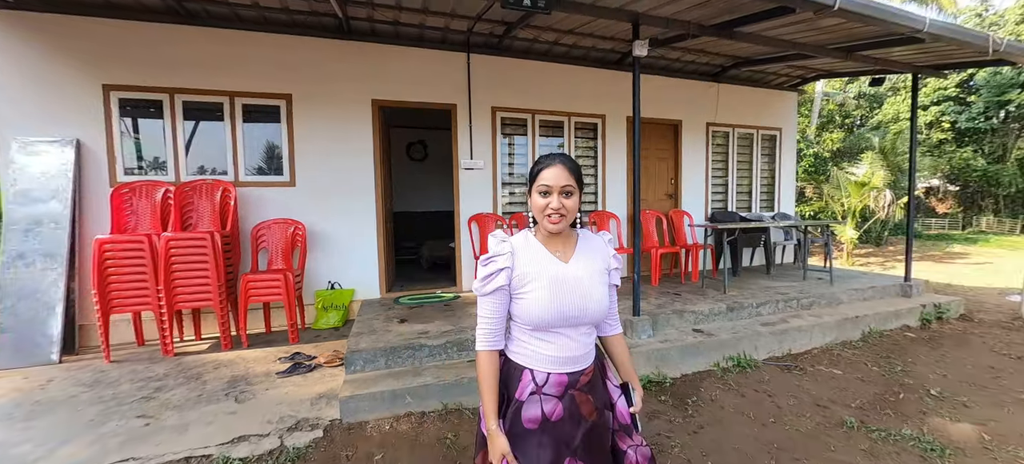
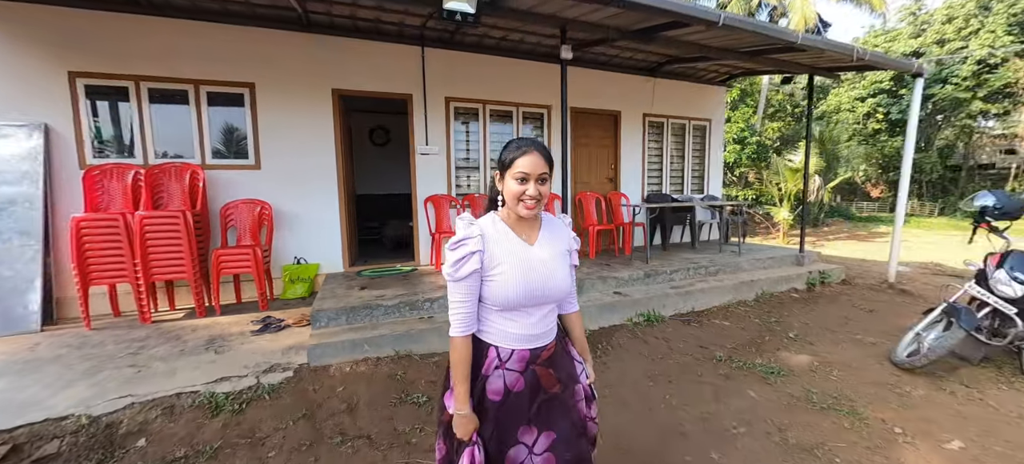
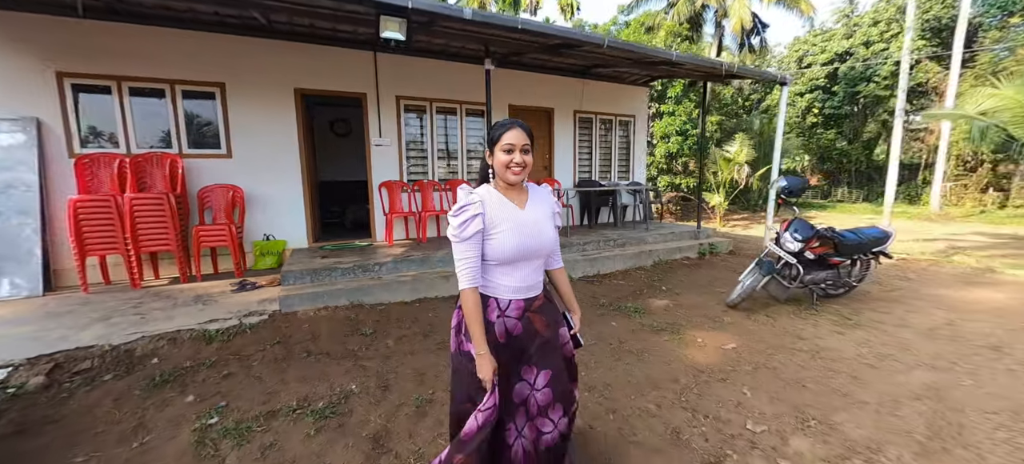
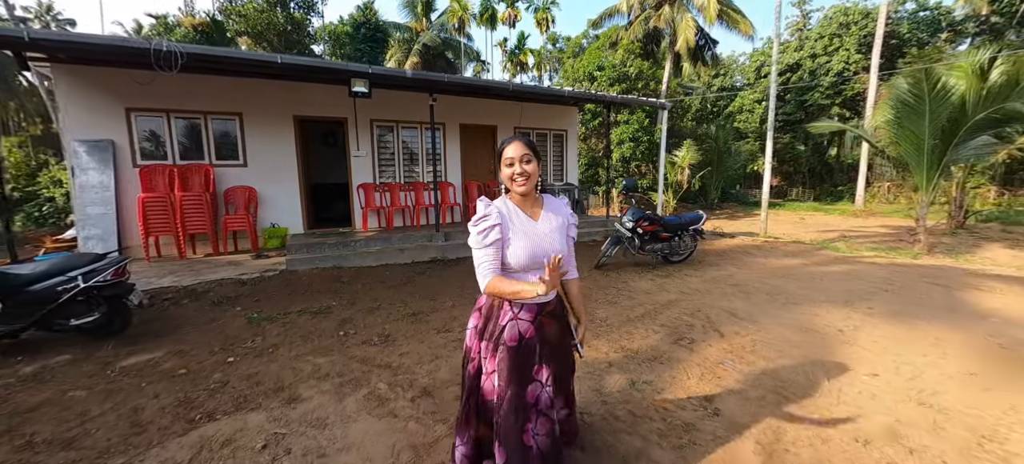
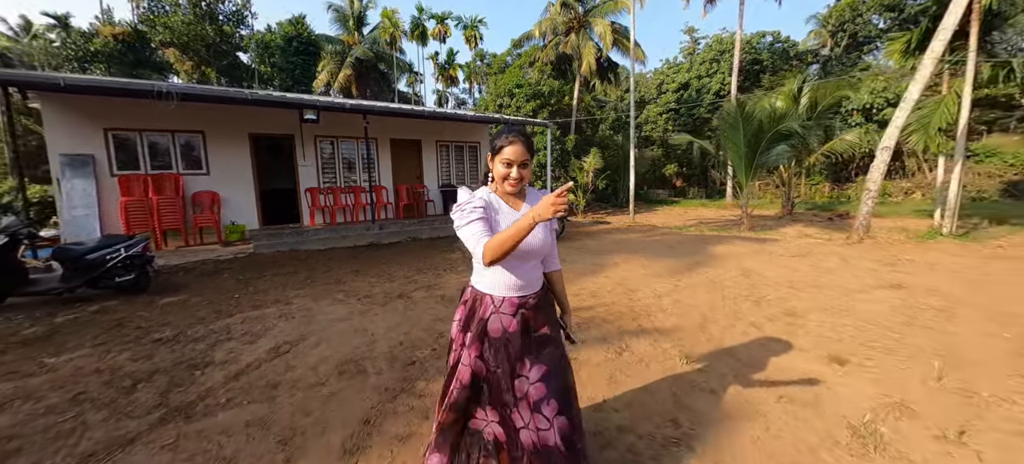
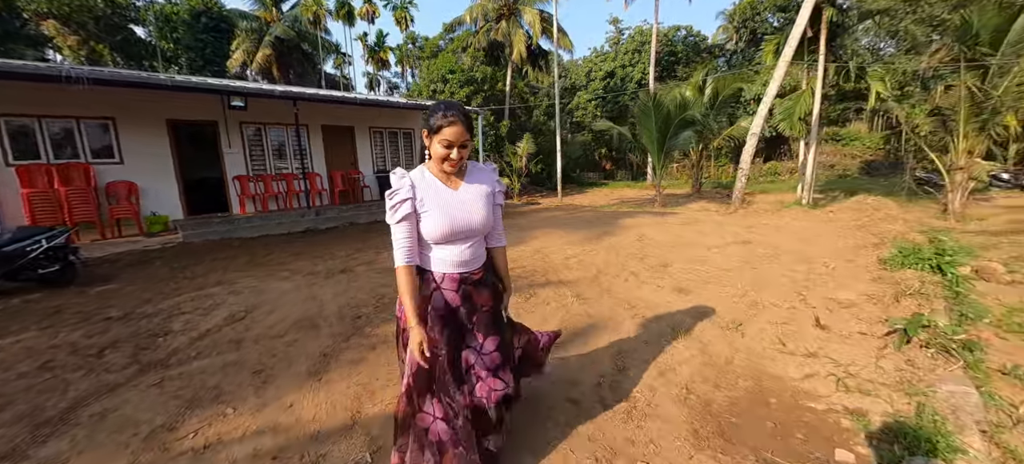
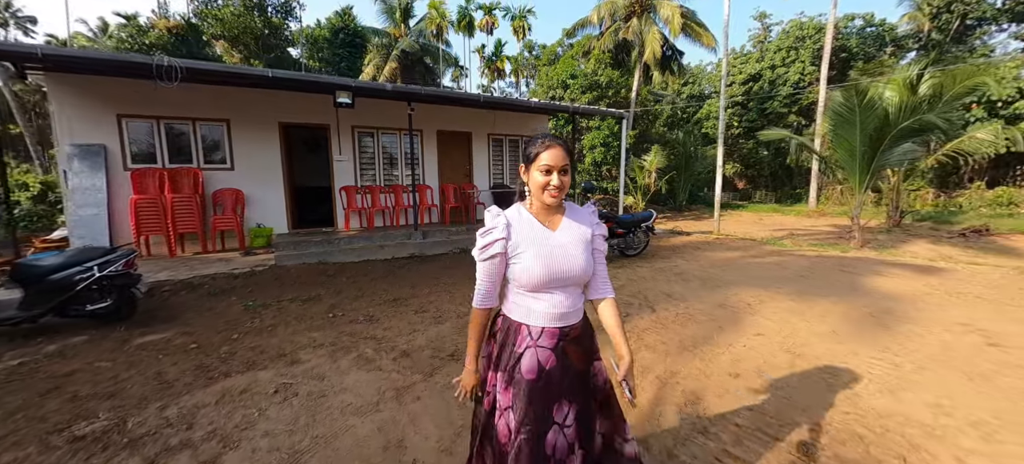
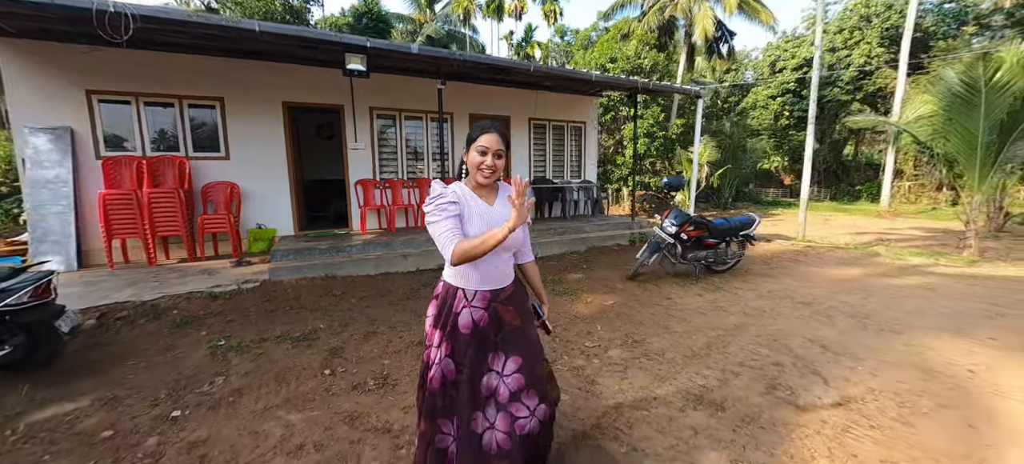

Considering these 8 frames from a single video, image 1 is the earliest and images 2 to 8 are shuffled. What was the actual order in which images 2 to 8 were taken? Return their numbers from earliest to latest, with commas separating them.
2, 3, 8, 4, 7, 5, 6
